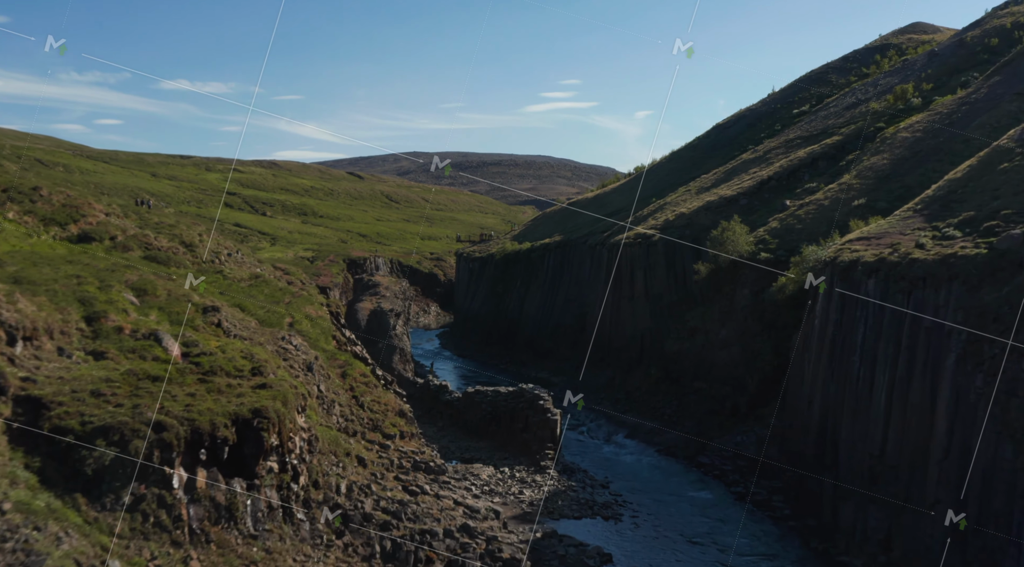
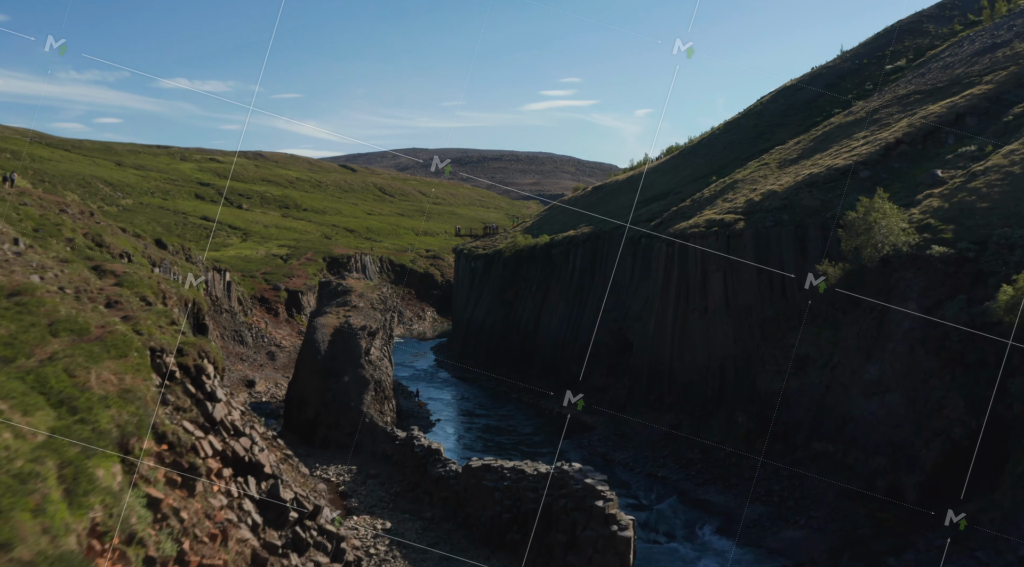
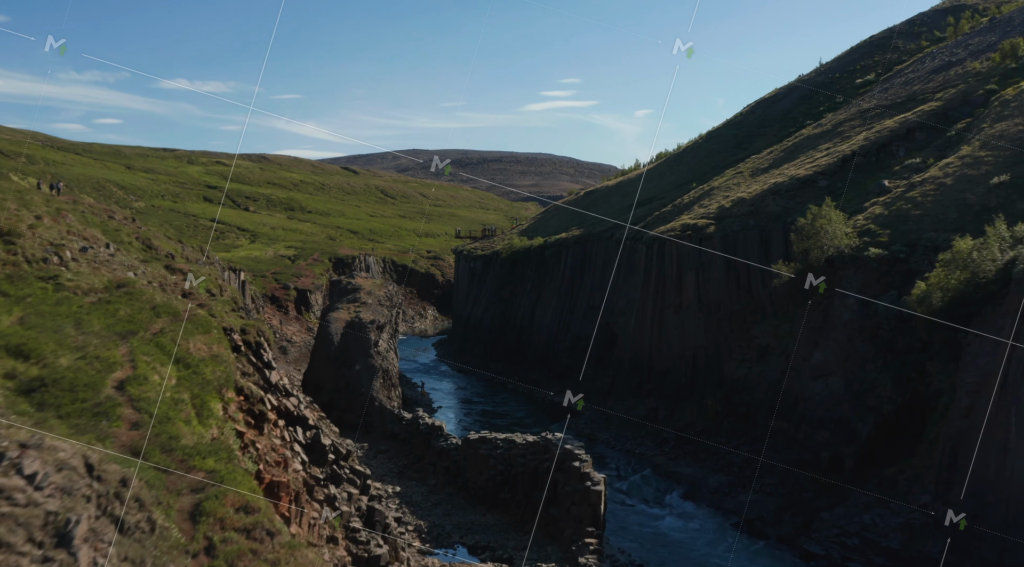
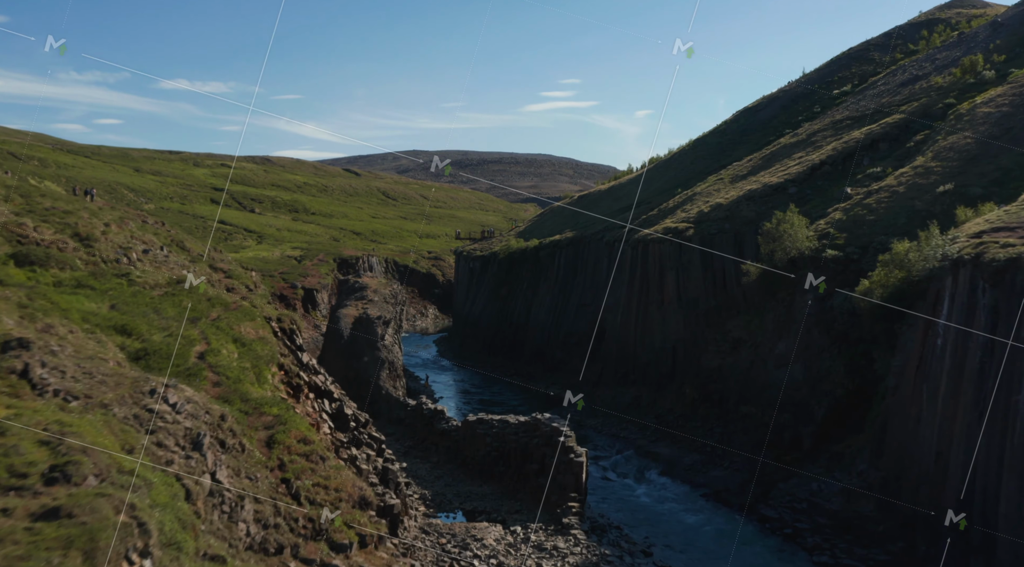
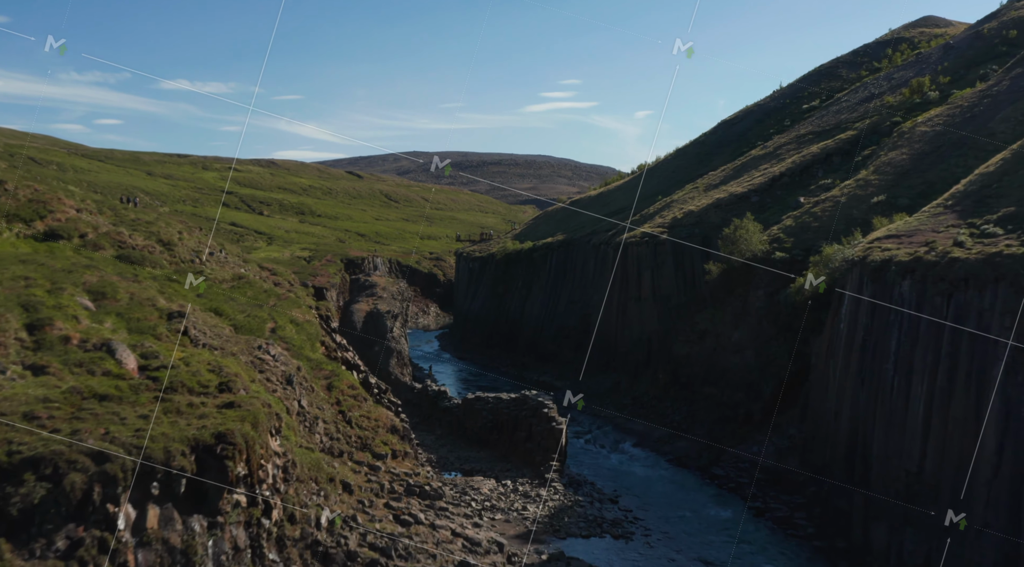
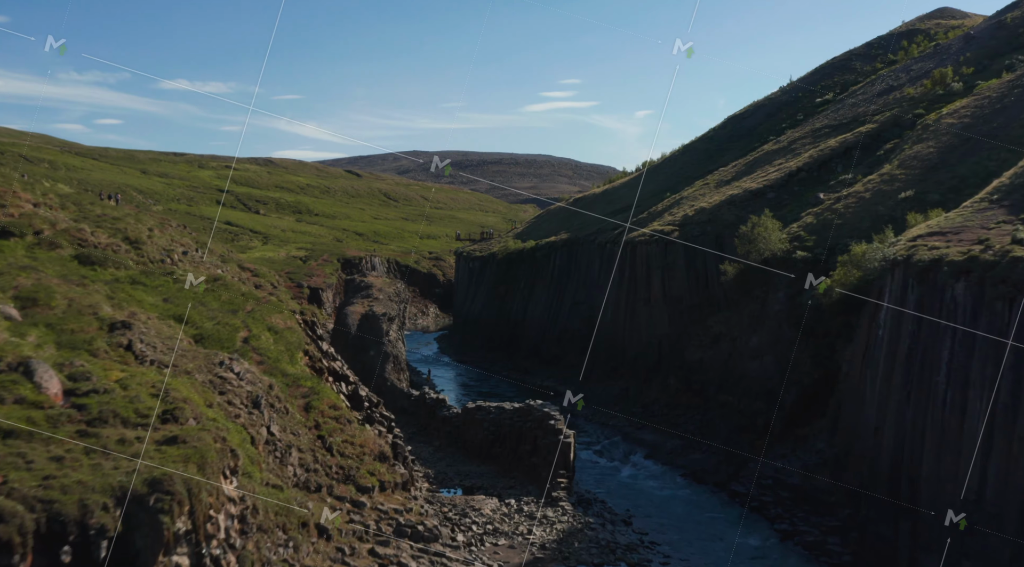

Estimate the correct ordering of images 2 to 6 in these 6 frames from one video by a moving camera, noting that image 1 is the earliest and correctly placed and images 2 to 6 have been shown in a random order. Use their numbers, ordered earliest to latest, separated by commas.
5, 6, 4, 3, 2
